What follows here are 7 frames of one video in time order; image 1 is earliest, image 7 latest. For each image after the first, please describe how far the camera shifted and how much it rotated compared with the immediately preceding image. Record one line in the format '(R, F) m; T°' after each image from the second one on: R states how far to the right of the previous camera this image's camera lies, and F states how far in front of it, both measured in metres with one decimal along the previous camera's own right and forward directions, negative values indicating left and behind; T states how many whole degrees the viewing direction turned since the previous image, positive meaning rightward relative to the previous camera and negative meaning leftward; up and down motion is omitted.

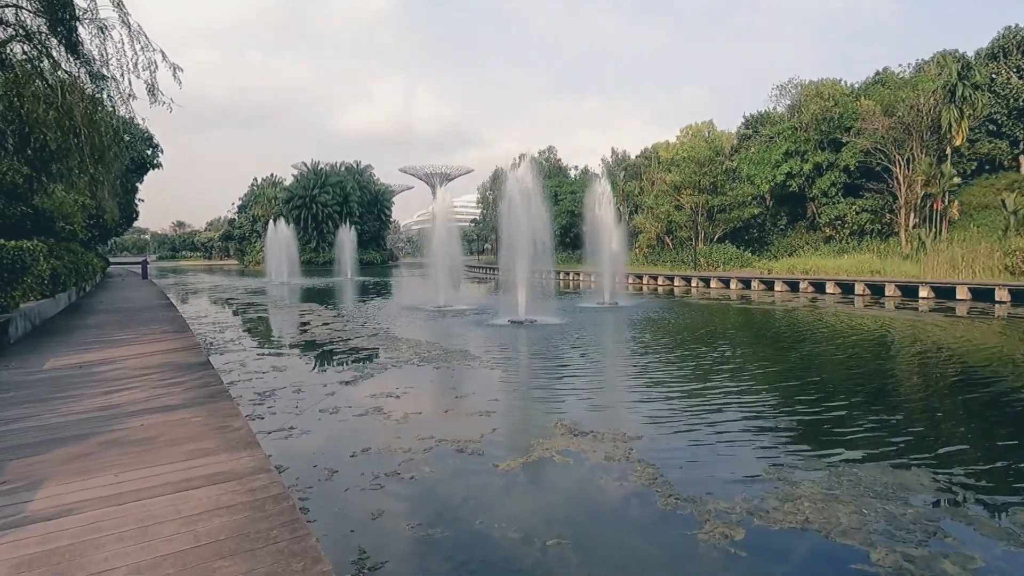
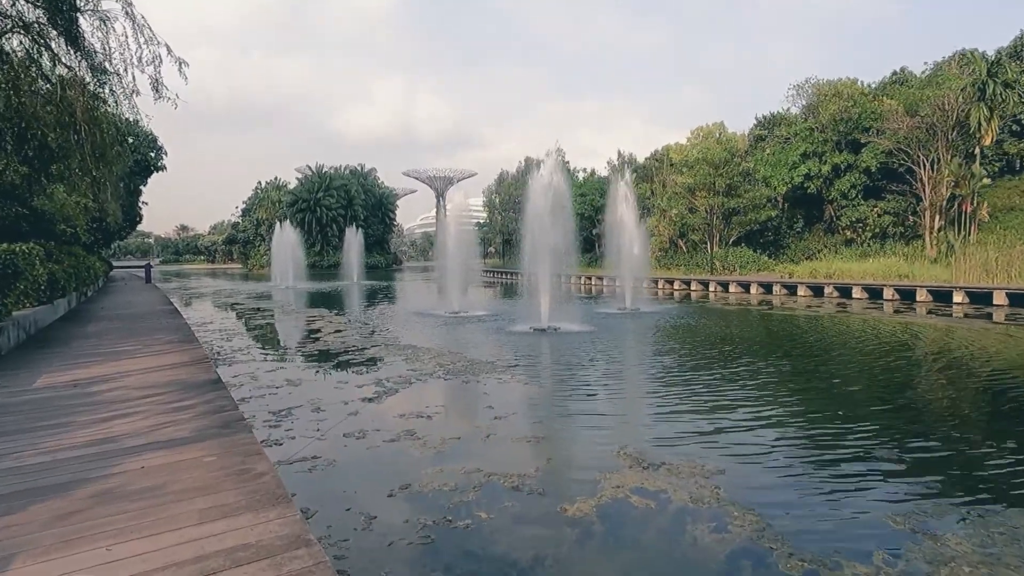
(-0.4, +0.6) m; 0°
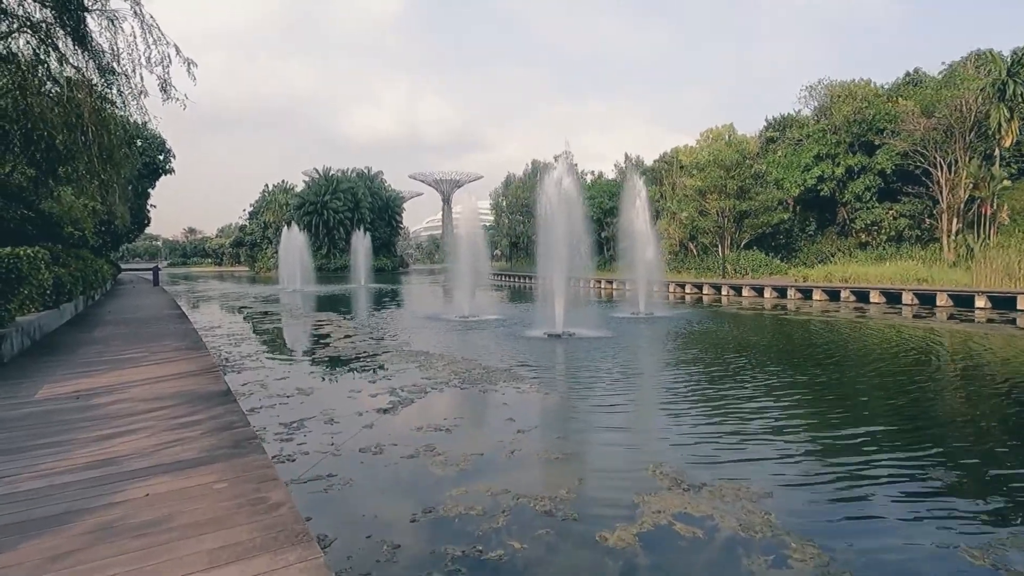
(-0.2, +0.3) m; -1°
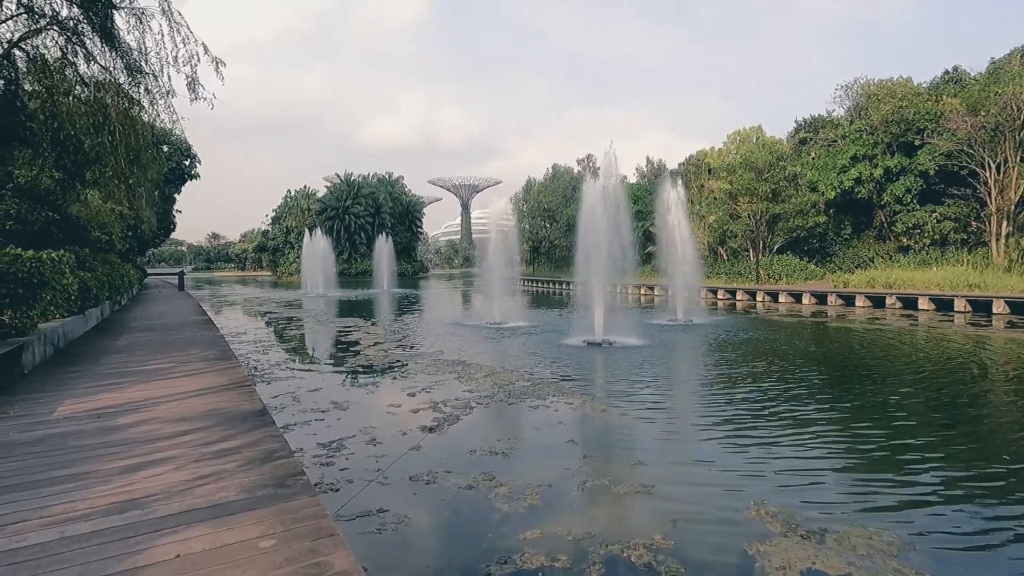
(-0.4, +0.5) m; -2°
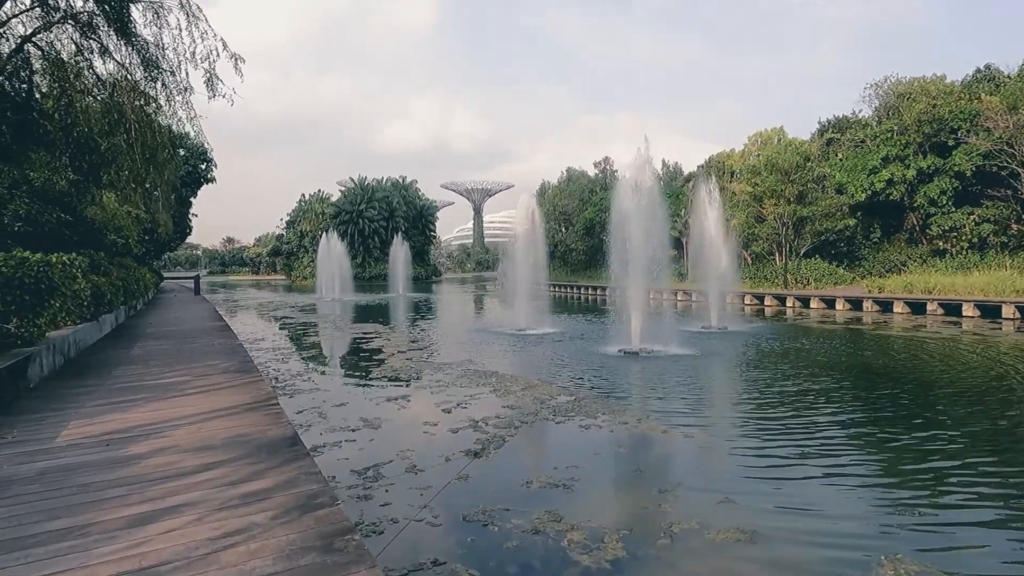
(-0.3, +0.5) m; -1°
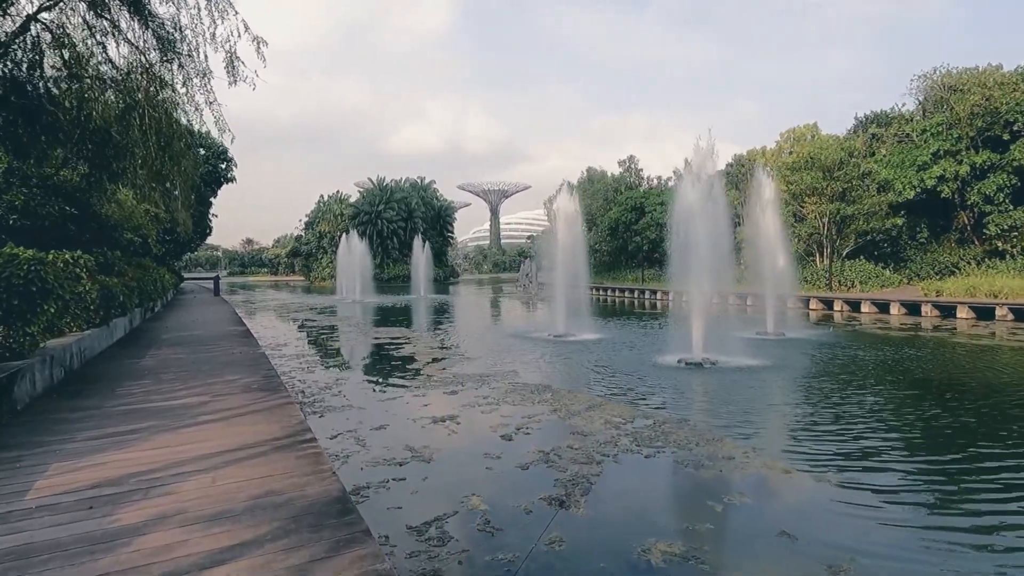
(-0.5, +0.9) m; -2°
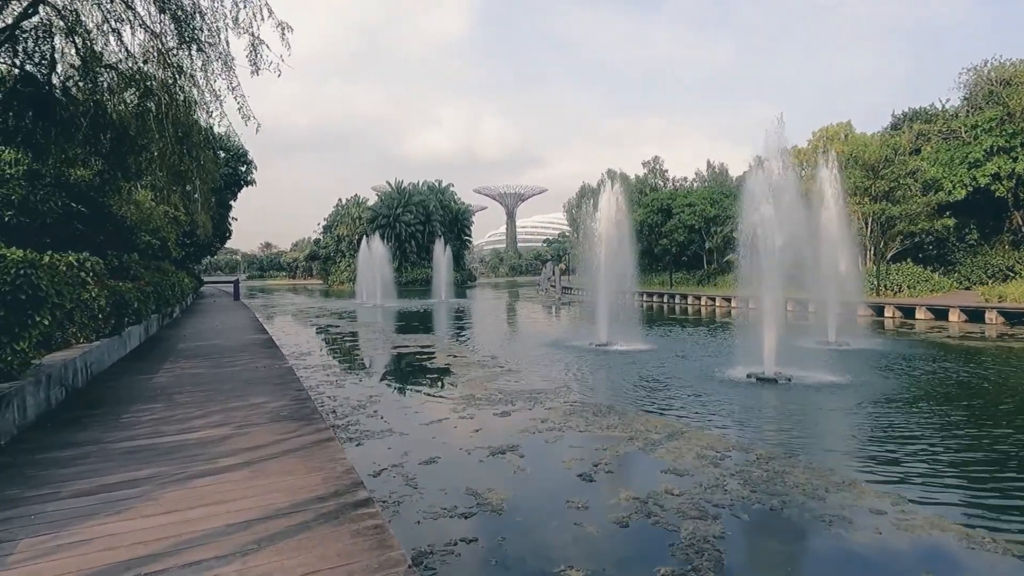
(-0.5, +0.8) m; -2°
